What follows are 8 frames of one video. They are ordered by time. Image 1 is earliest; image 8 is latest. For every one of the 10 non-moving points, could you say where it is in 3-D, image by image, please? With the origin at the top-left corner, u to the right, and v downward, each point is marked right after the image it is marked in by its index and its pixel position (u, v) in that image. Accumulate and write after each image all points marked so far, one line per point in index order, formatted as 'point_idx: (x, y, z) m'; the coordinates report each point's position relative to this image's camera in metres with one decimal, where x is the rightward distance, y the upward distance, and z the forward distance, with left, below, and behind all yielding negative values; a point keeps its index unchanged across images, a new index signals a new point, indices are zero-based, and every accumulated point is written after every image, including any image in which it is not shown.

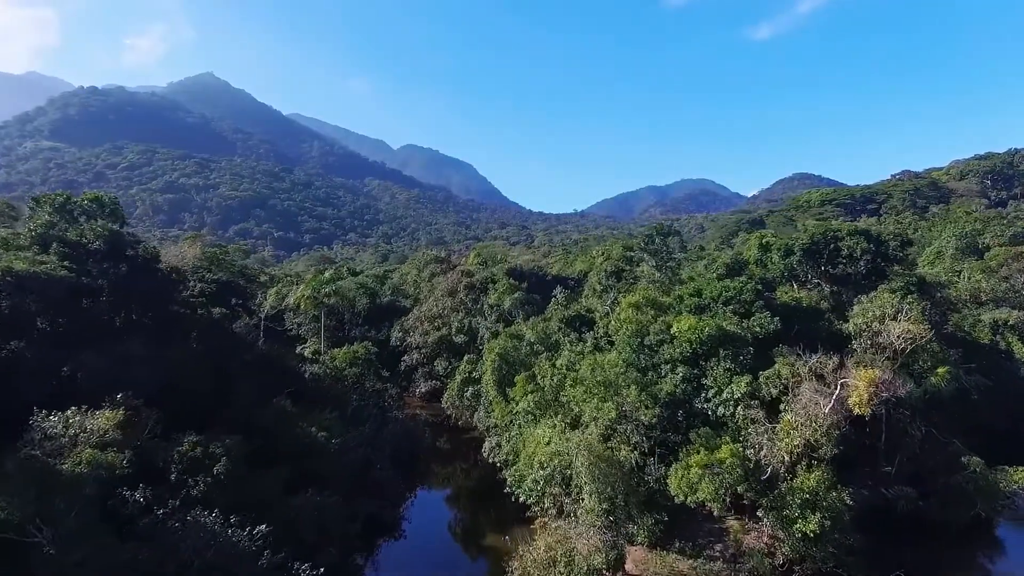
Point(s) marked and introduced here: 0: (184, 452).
0: (-7.3, -3.6, +11.5) m
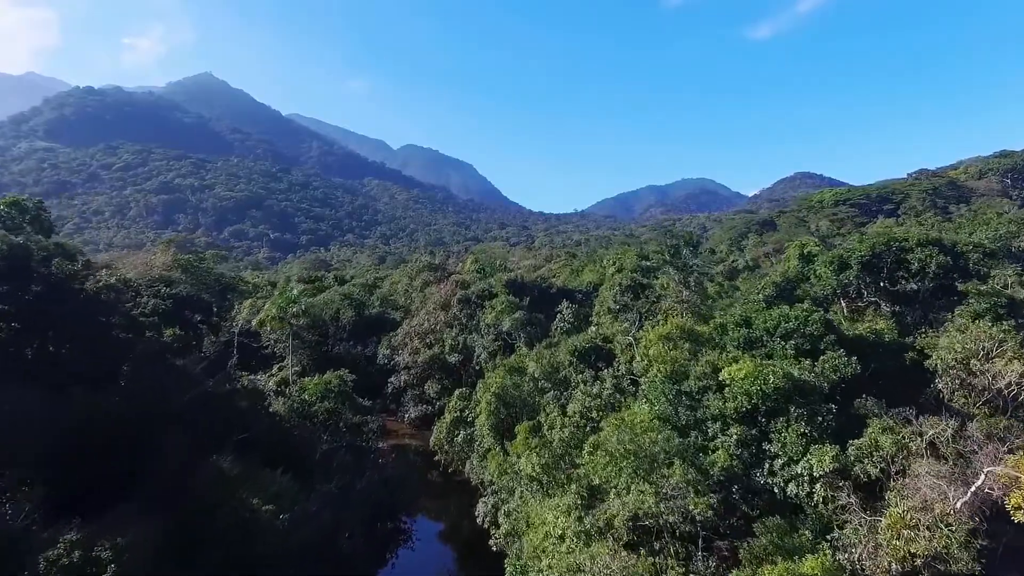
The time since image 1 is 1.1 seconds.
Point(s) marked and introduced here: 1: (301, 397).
0: (-7.3, -4.3, +8.3) m
1: (-7.5, -3.9, +18.3) m
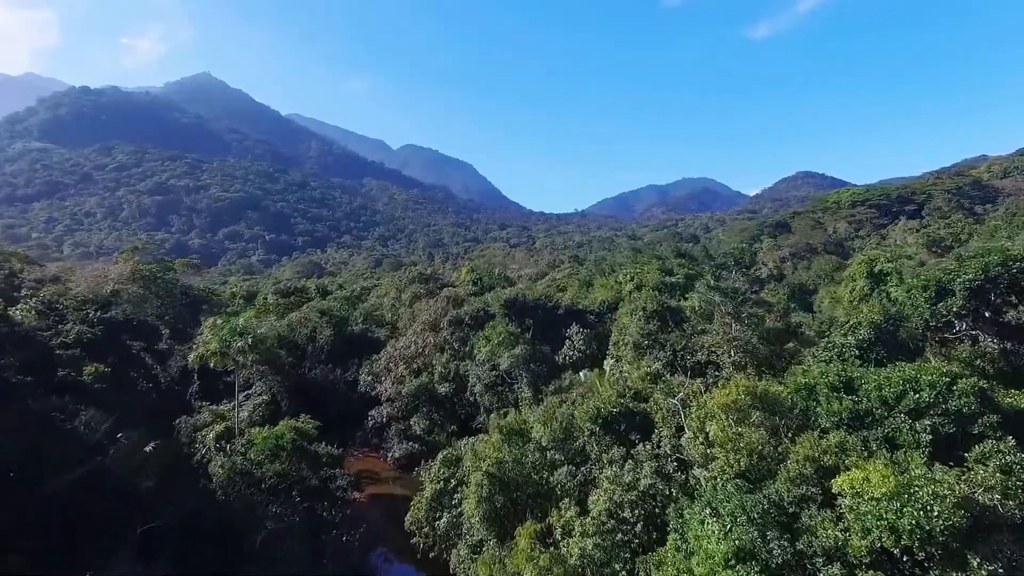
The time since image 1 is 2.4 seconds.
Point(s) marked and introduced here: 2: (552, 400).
0: (-7.3, -5.1, +4.6) m
1: (-7.5, -4.7, +14.5) m
2: (+1.2, -3.4, +15.8) m
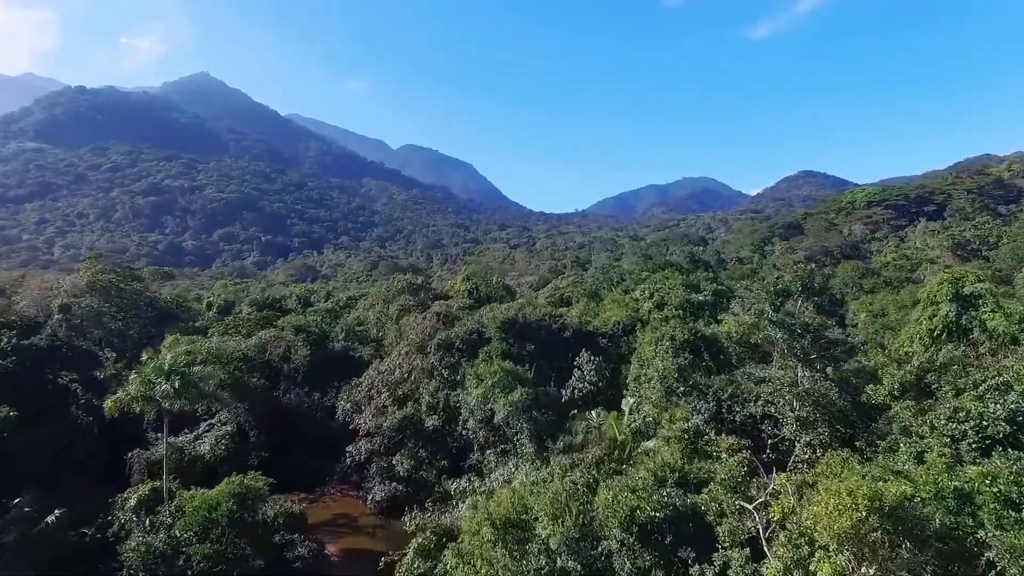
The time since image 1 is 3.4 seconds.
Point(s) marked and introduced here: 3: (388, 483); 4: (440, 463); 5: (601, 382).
0: (-7.3, -5.8, +1.5) m
1: (-7.6, -5.4, +11.5) m
2: (+1.2, -4.1, +12.7) m
3: (-4.7, -7.4, +19.5) m
4: (-2.6, -6.3, +19.2) m
5: (+2.8, -3.0, +16.5) m
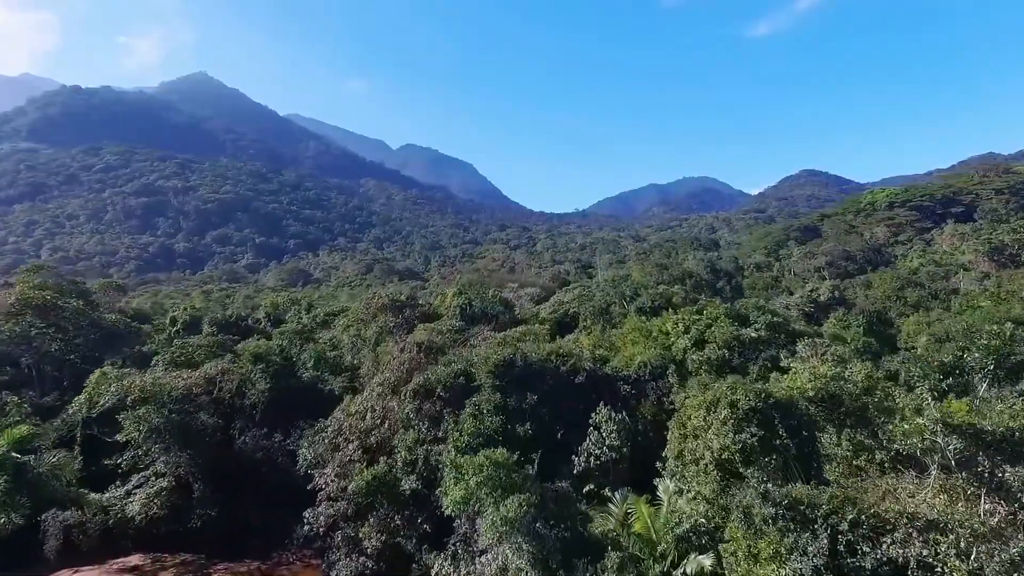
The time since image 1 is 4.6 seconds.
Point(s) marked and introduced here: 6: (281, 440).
0: (-7.5, -6.7, -2.5) m
1: (-7.7, -6.2, +7.5) m
2: (+1.1, -4.9, +8.8) m
3: (-4.8, -8.3, +15.5) m
4: (-2.7, -7.1, +15.3) m
5: (+2.7, -3.9, +12.6) m
6: (-8.9, -5.8, +20.0) m
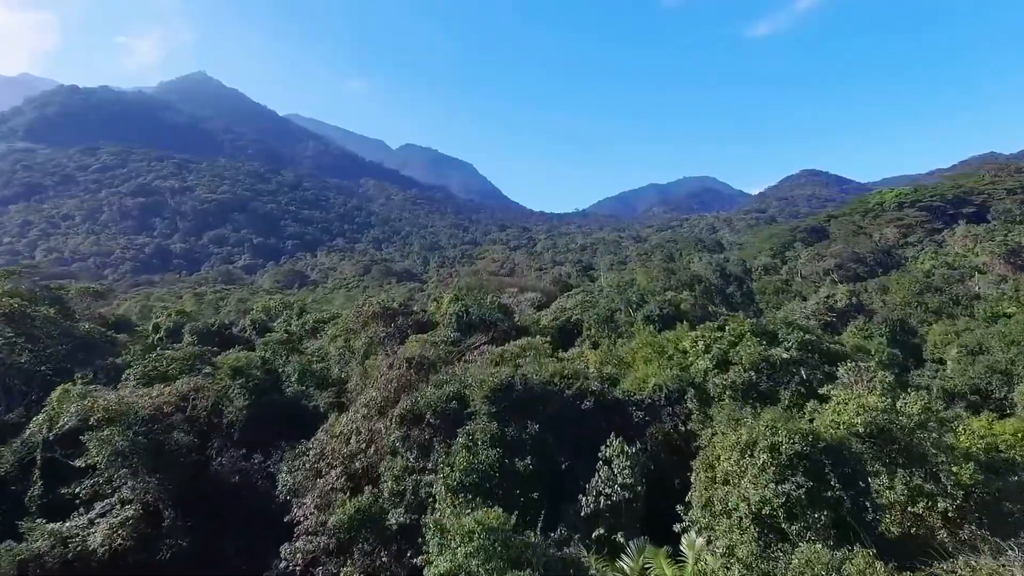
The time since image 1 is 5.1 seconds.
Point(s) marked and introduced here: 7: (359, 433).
0: (-7.5, -7.0, -4.0) m
1: (-7.7, -6.6, +6.0) m
2: (+1.0, -5.2, +7.2) m
3: (-4.8, -8.6, +14.0) m
4: (-2.7, -7.5, +13.7) m
5: (+2.7, -4.2, +11.0) m
6: (-8.9, -6.1, +18.5) m
7: (-4.7, -4.4, +15.9) m
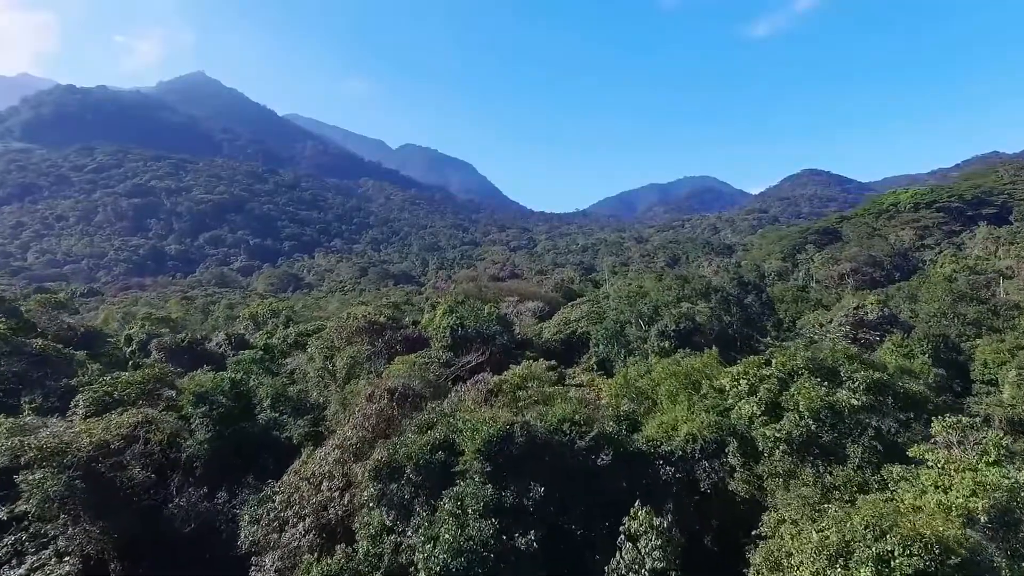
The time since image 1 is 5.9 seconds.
0: (-7.5, -7.5, -6.4) m
1: (-7.7, -7.1, +3.6) m
2: (+1.0, -5.7, +4.8) m
3: (-4.8, -9.1, +11.6) m
4: (-2.7, -8.0, +11.3) m
5: (+2.7, -4.7, +8.6) m
6: (-8.9, -6.7, +16.1) m
7: (-4.7, -4.9, +13.5) m
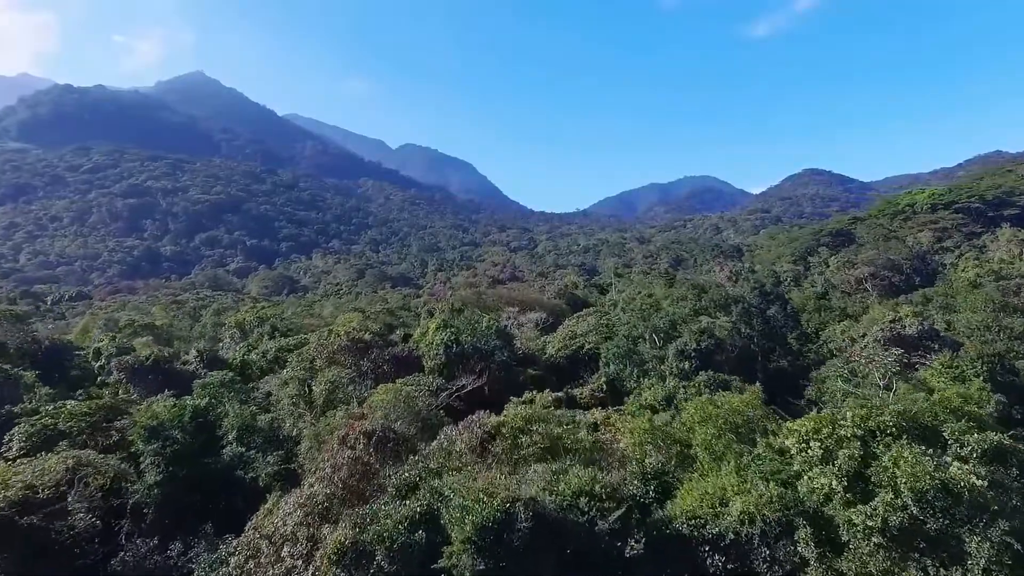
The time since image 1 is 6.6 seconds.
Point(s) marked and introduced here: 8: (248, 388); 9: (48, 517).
0: (-7.5, -8.0, -8.8) m
1: (-7.7, -7.6, +1.2) m
2: (+1.0, -6.3, +2.5) m
3: (-4.8, -9.6, +9.2) m
4: (-2.7, -8.5, +9.0) m
5: (+2.7, -5.2, +6.3) m
6: (-8.9, -7.2, +13.7) m
7: (-4.7, -5.4, +11.1) m
8: (-9.9, -3.7, +19.8) m
9: (-11.9, -5.8, +14.1) m
